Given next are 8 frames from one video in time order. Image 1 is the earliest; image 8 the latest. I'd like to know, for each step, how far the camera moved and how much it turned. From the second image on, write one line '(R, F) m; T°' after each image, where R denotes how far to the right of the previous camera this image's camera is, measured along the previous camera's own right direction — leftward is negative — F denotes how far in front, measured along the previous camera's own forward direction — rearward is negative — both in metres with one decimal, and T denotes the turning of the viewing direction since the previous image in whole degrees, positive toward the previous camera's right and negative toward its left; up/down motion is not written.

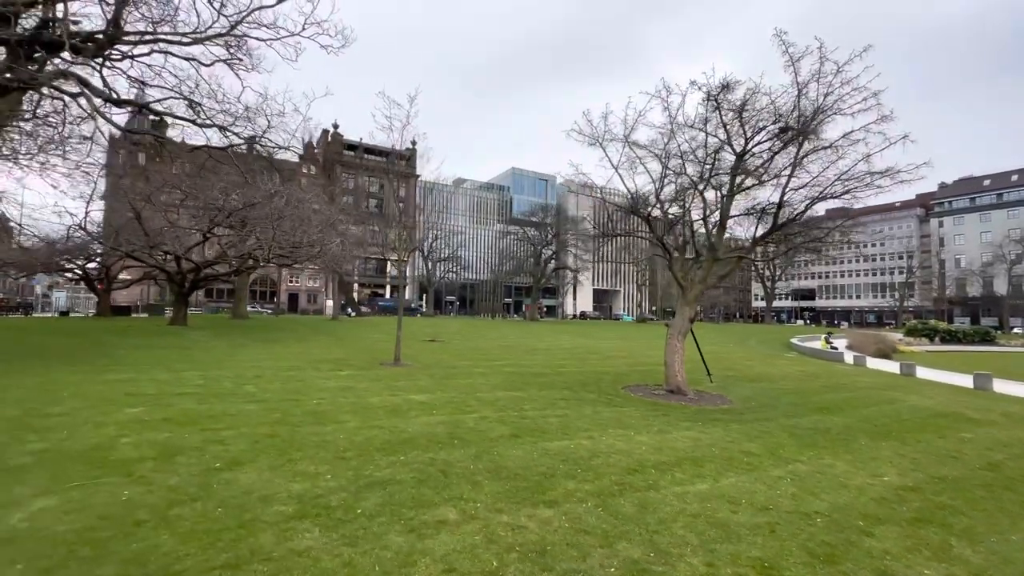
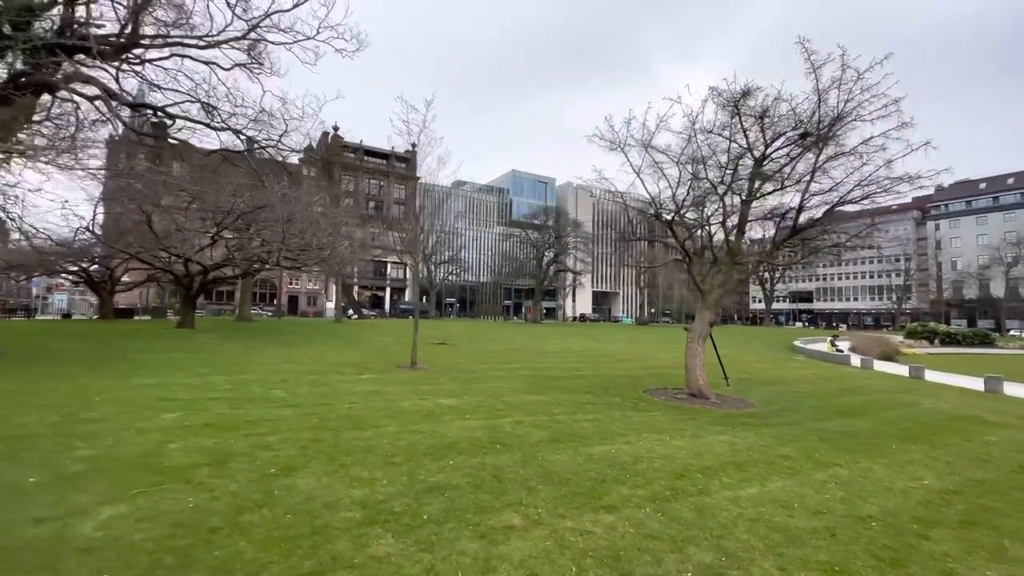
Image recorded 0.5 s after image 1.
(-0.5, 0.0) m; 0°
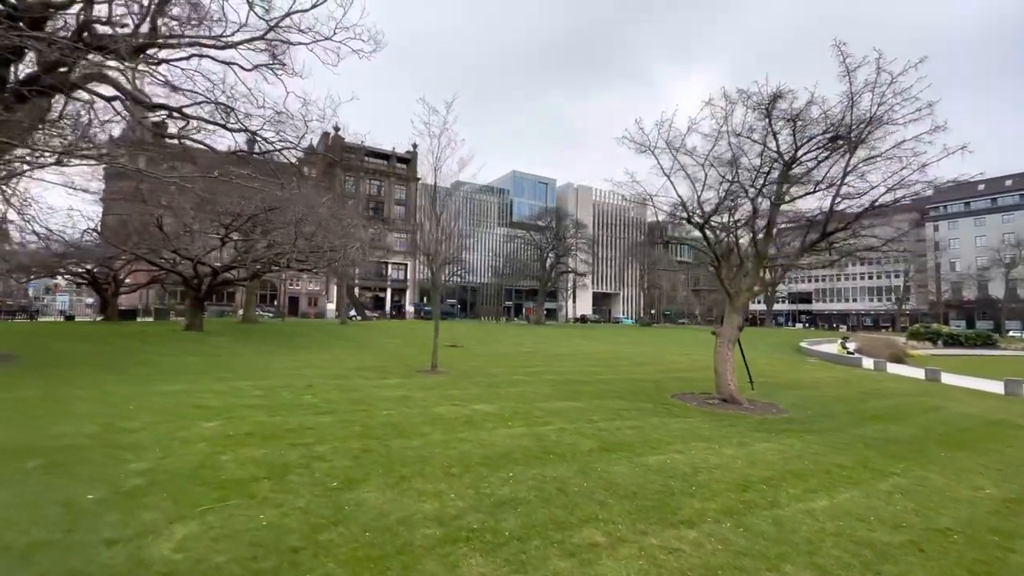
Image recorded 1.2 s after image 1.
(-0.7, +0.1) m; 0°
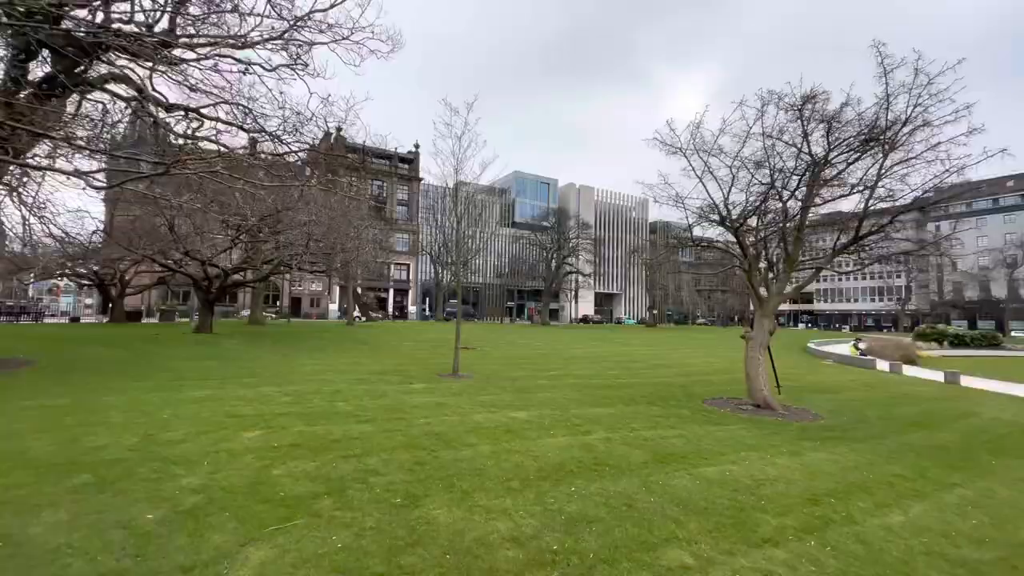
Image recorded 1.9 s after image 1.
(-0.6, +0.2) m; 0°
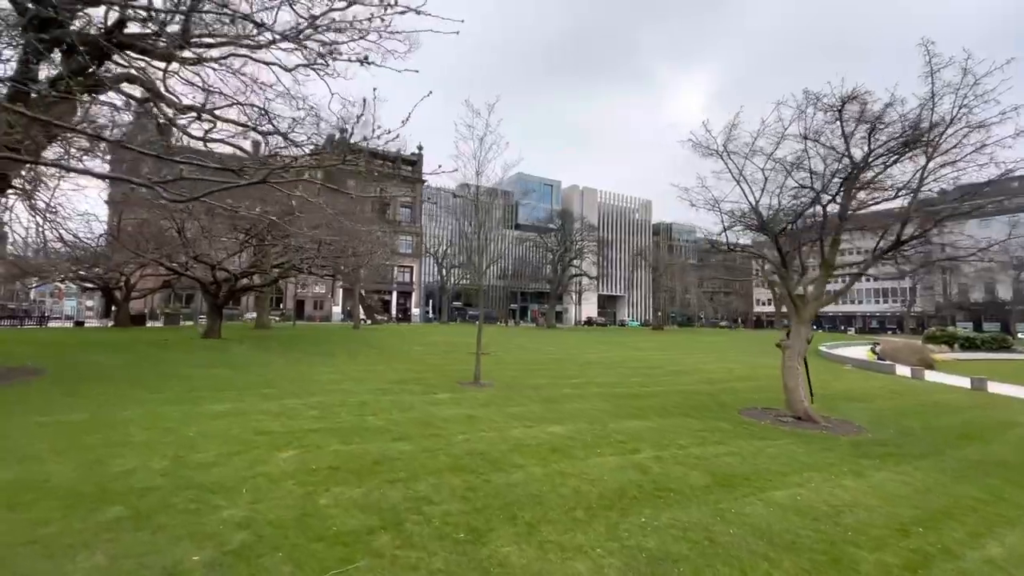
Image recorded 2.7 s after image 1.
(-0.6, +0.3) m; 0°
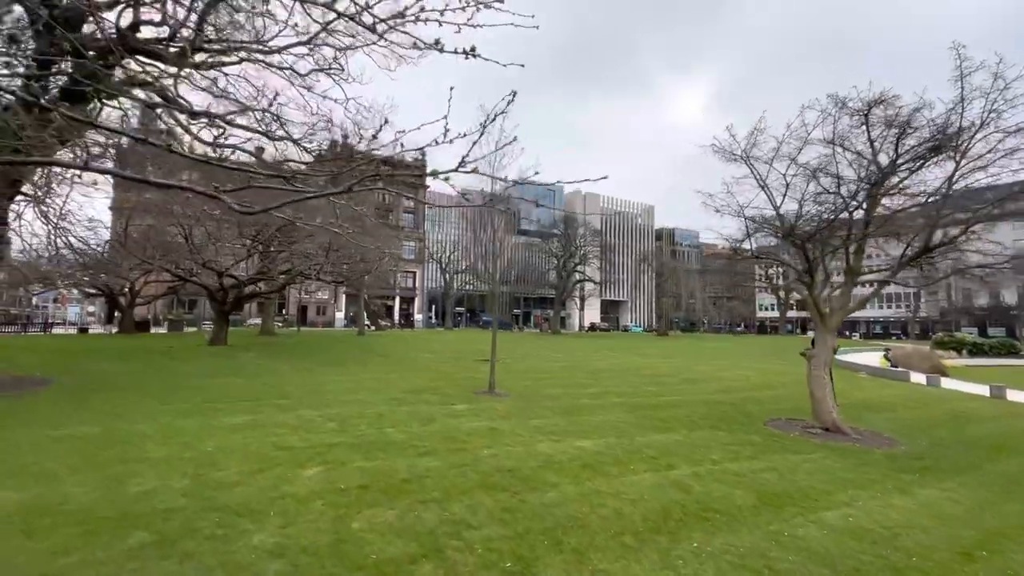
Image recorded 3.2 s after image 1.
(-0.4, +0.2) m; 0°
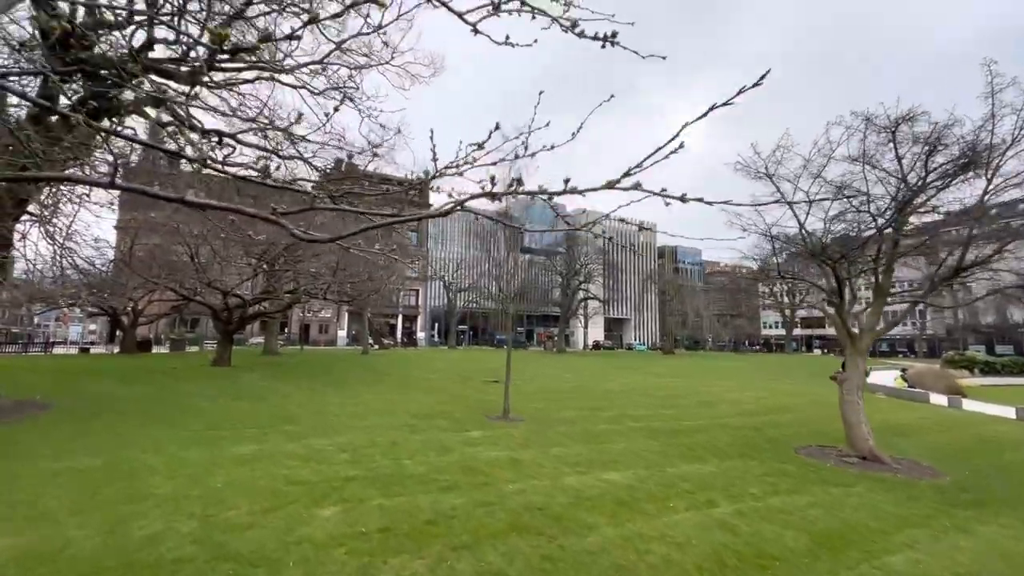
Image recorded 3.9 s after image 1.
(-0.3, +0.3) m; 0°
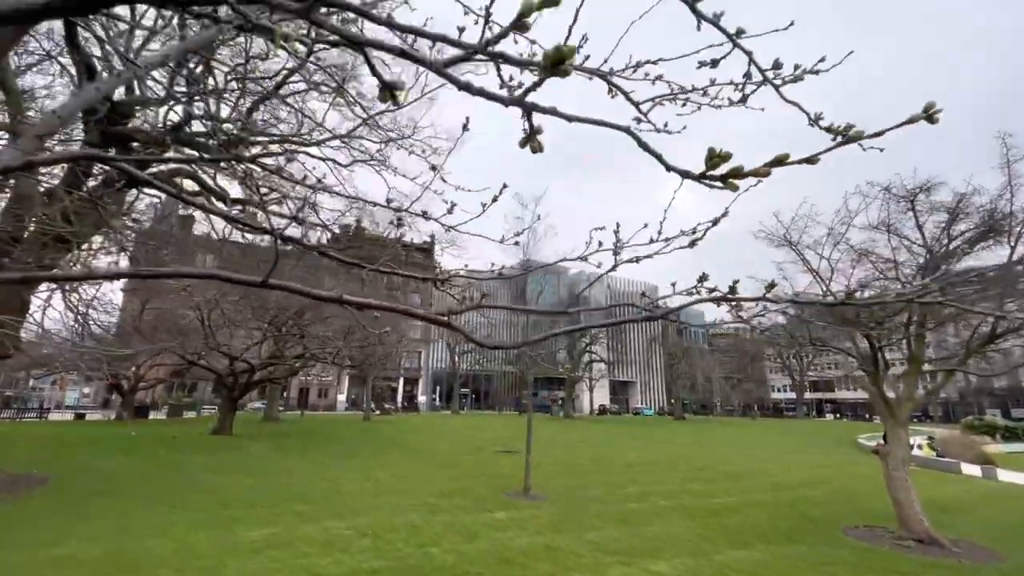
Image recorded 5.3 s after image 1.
(-0.5, +0.1) m; 0°
